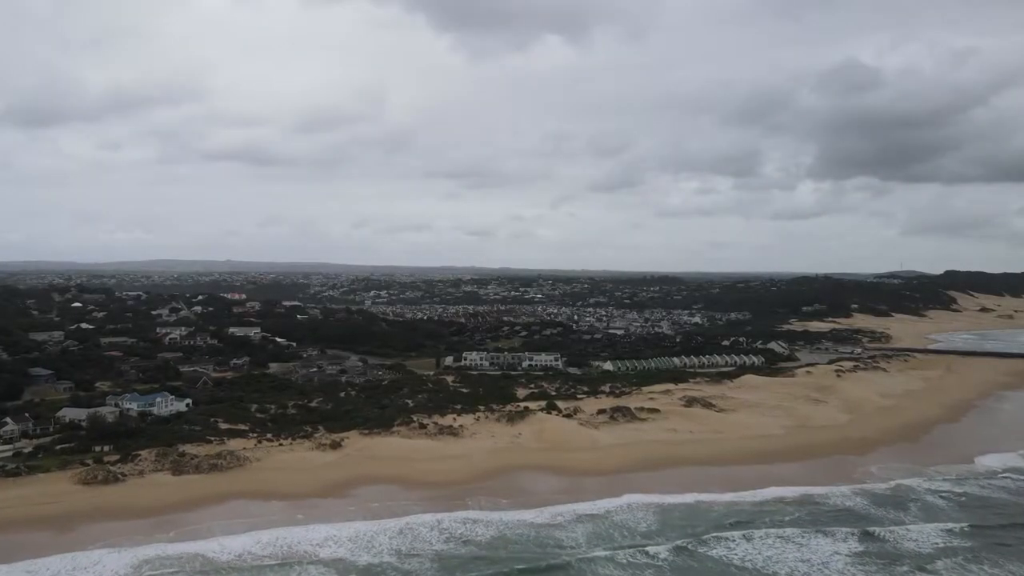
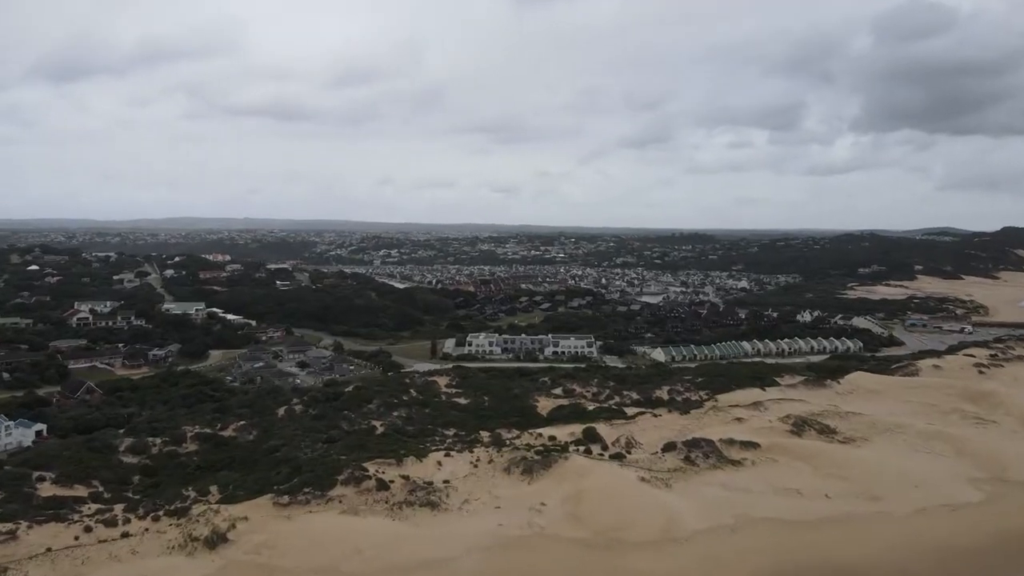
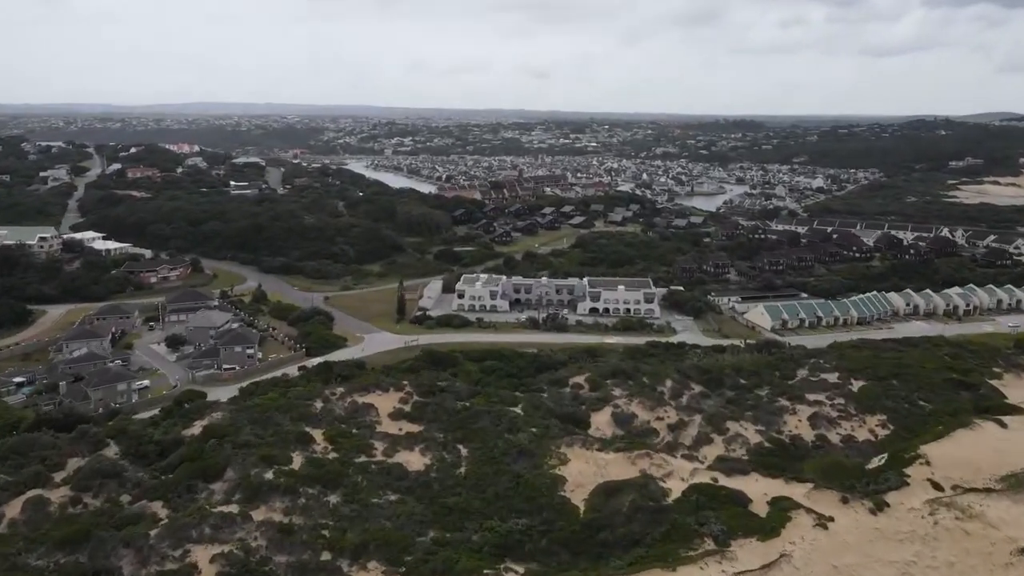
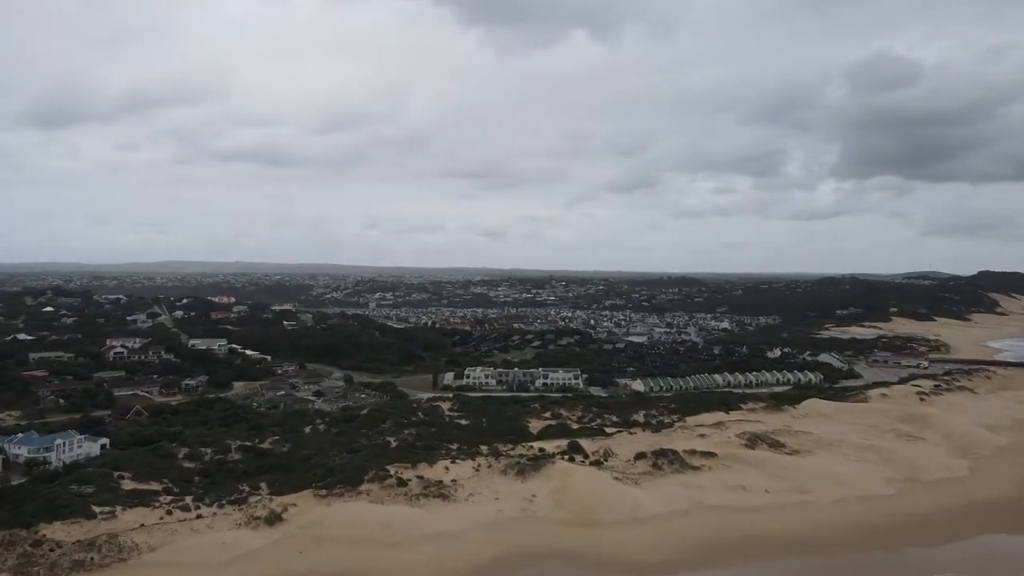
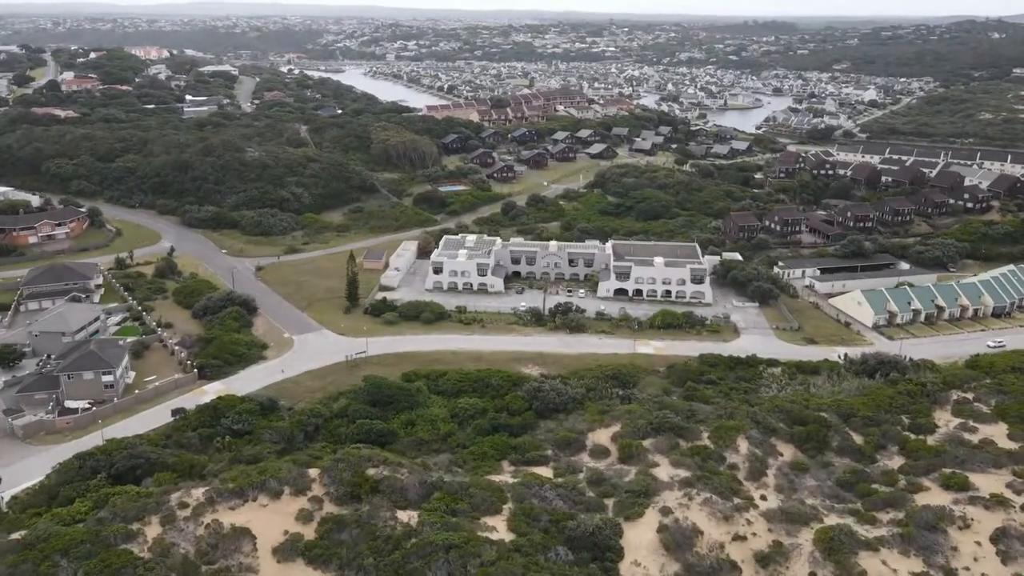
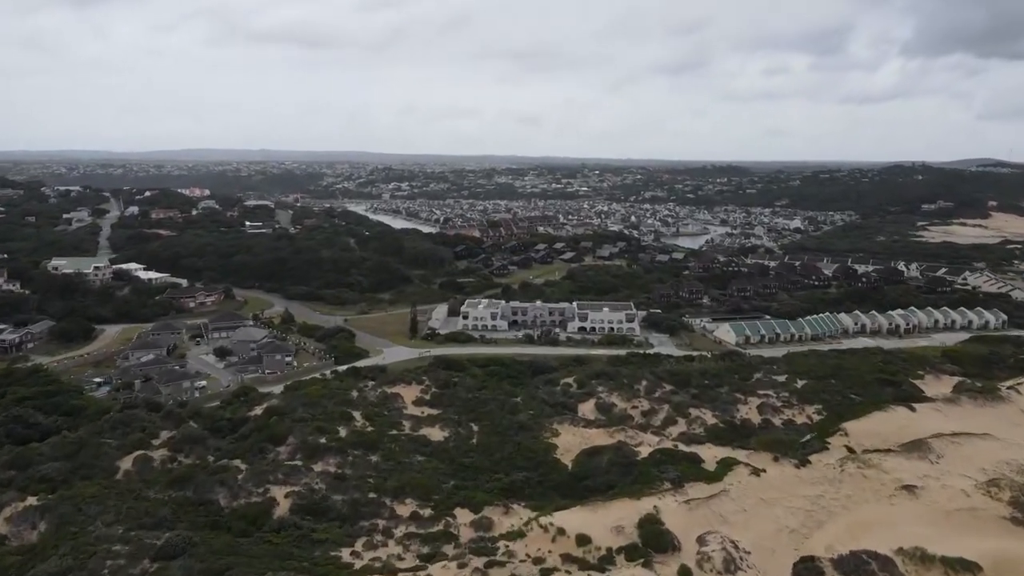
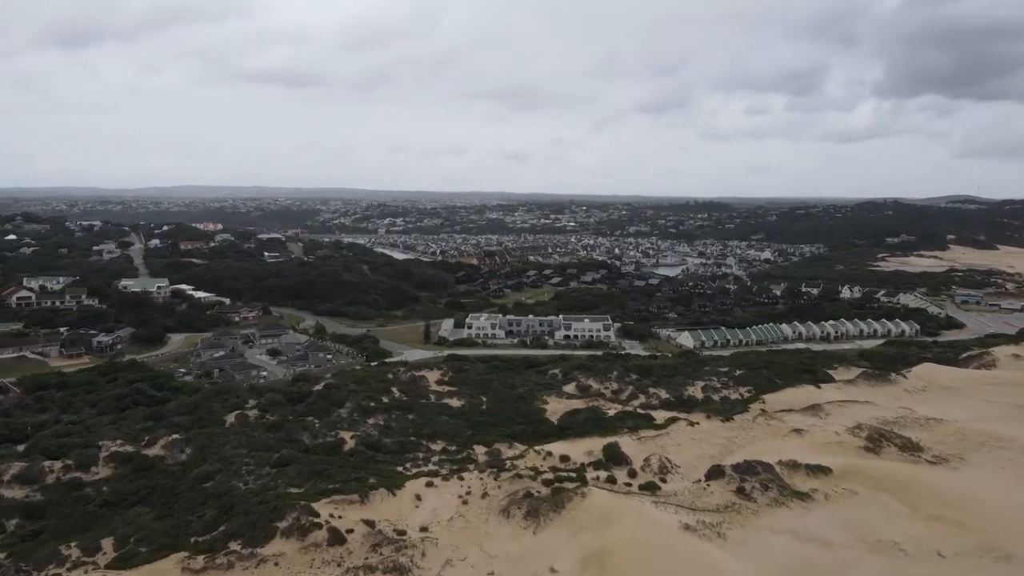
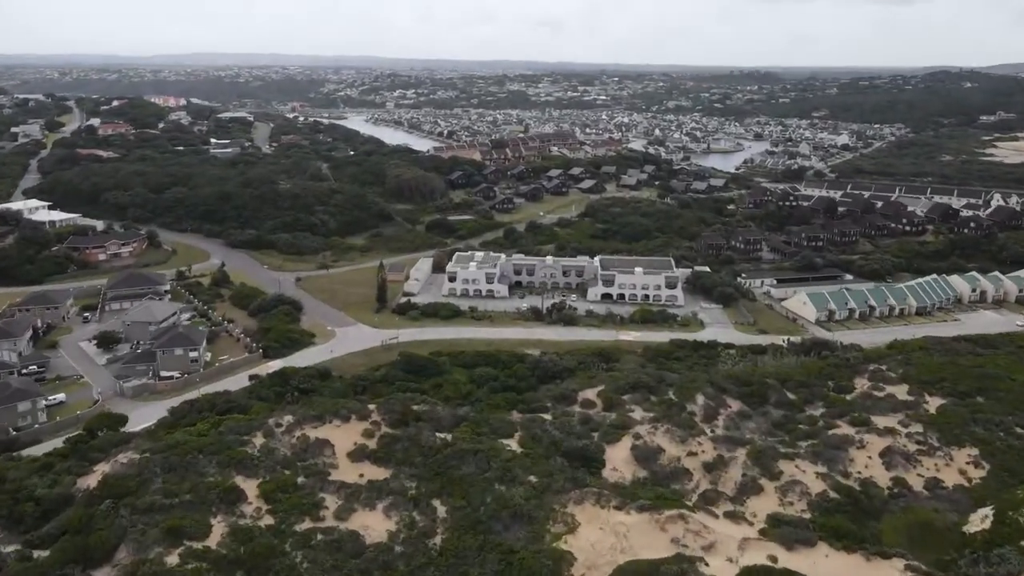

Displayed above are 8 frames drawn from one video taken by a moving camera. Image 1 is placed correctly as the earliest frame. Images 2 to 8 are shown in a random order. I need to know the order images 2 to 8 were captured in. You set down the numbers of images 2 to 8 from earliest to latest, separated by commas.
4, 2, 7, 6, 3, 8, 5
